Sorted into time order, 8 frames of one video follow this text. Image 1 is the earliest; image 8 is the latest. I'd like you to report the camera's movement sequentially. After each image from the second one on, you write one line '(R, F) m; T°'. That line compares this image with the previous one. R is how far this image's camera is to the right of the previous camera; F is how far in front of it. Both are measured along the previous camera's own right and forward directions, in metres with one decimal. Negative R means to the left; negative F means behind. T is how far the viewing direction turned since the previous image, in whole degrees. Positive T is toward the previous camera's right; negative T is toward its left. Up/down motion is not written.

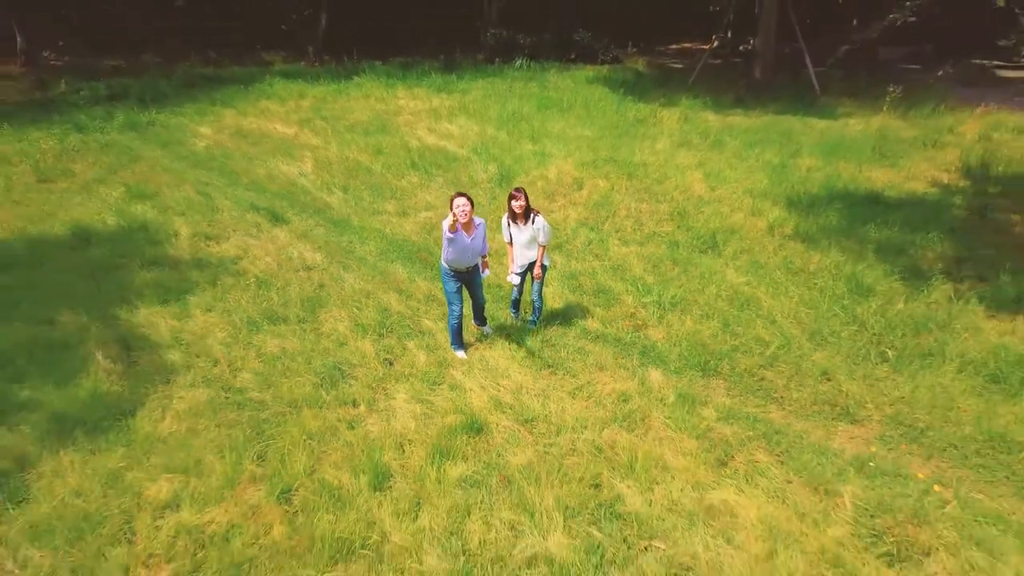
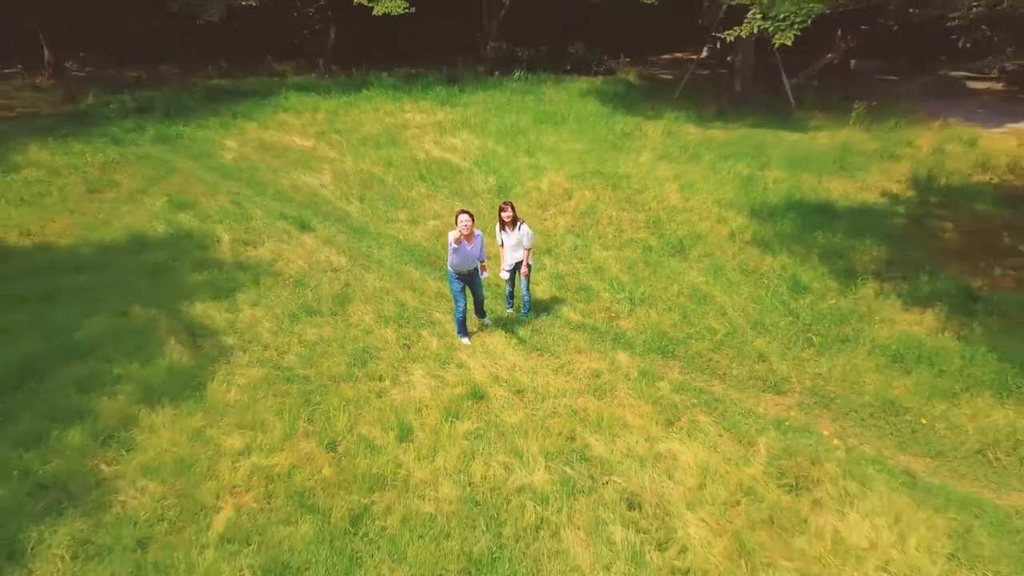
(0.0, -1.2) m; 0°
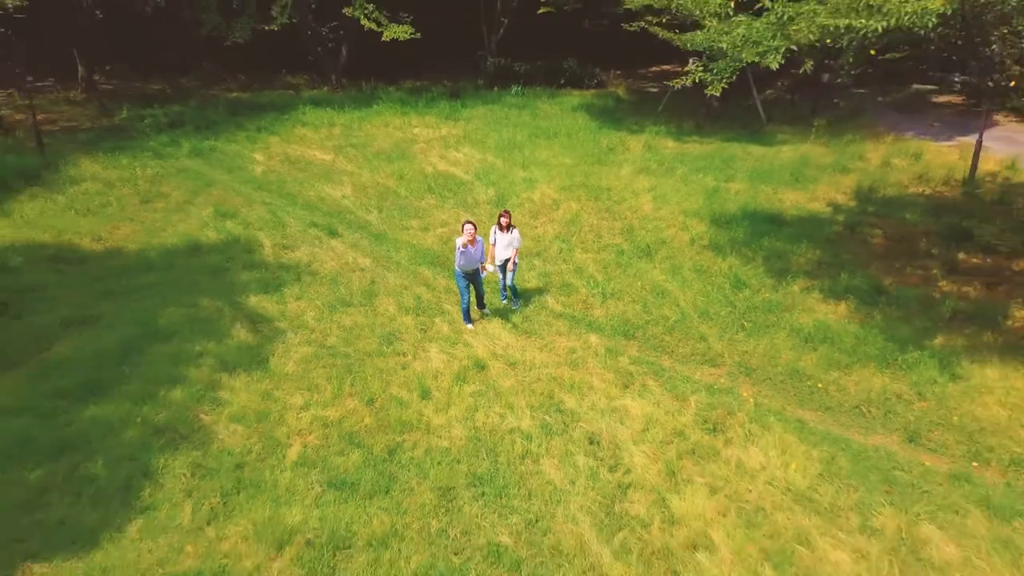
(+0.1, -1.6) m; 0°
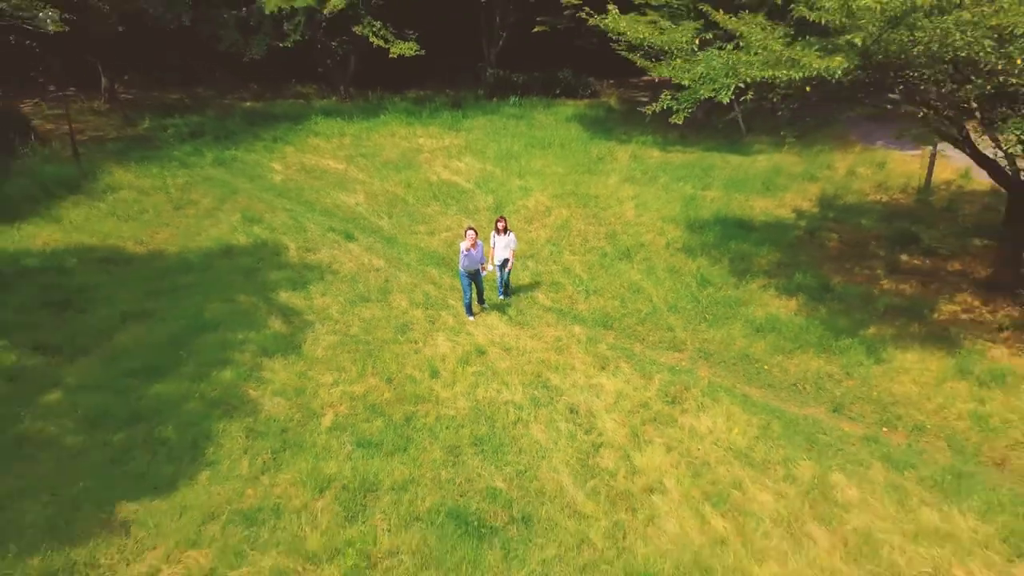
(+0.1, -1.3) m; 0°
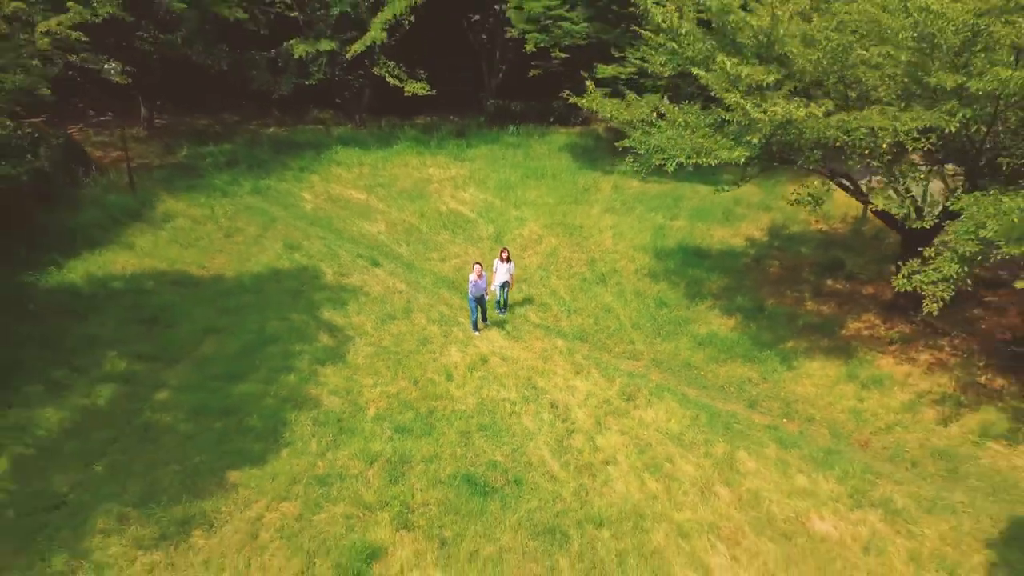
(0.0, -2.5) m; 0°
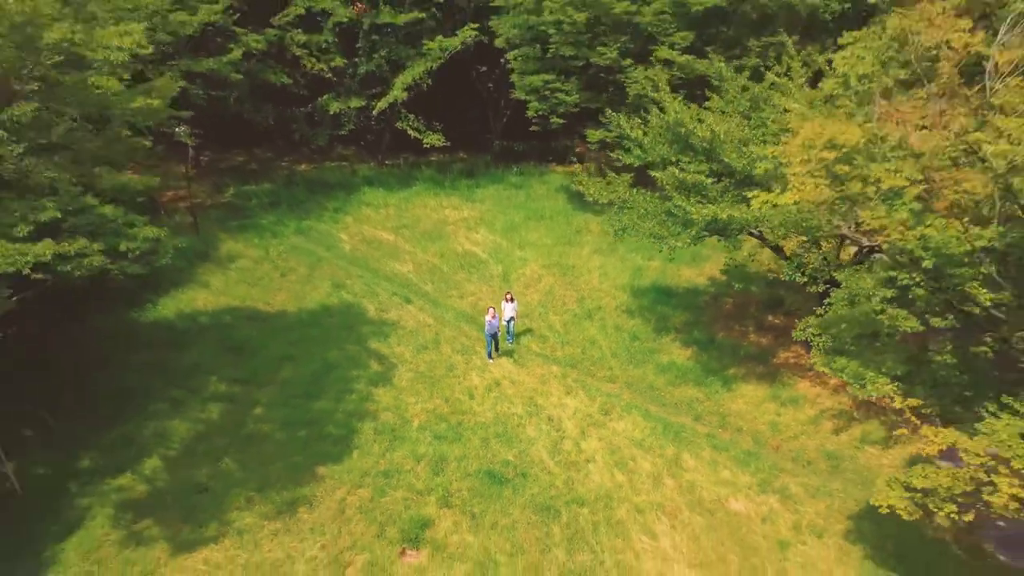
(-0.1, -3.5) m; 0°
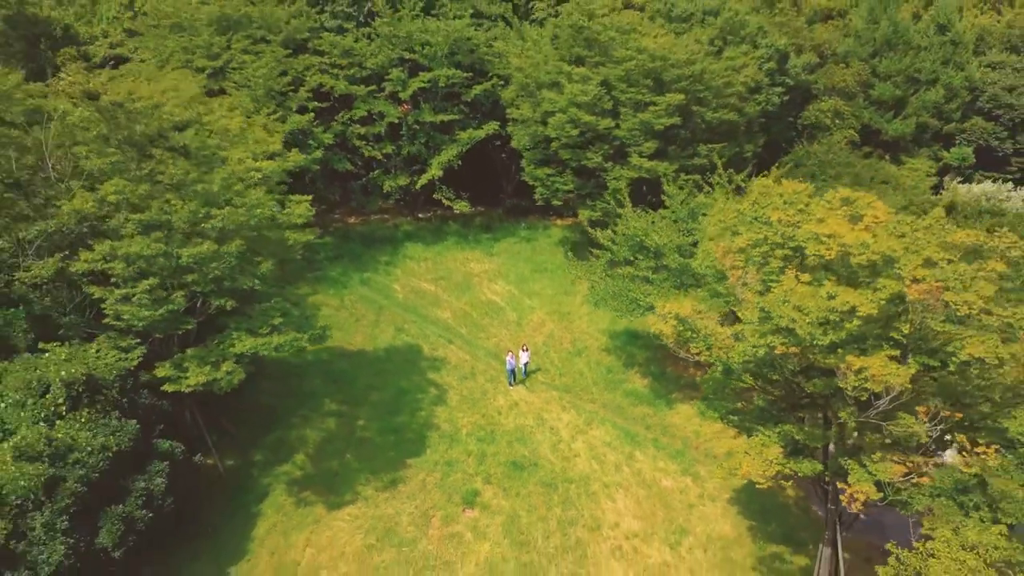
(-0.4, -7.3) m; 0°
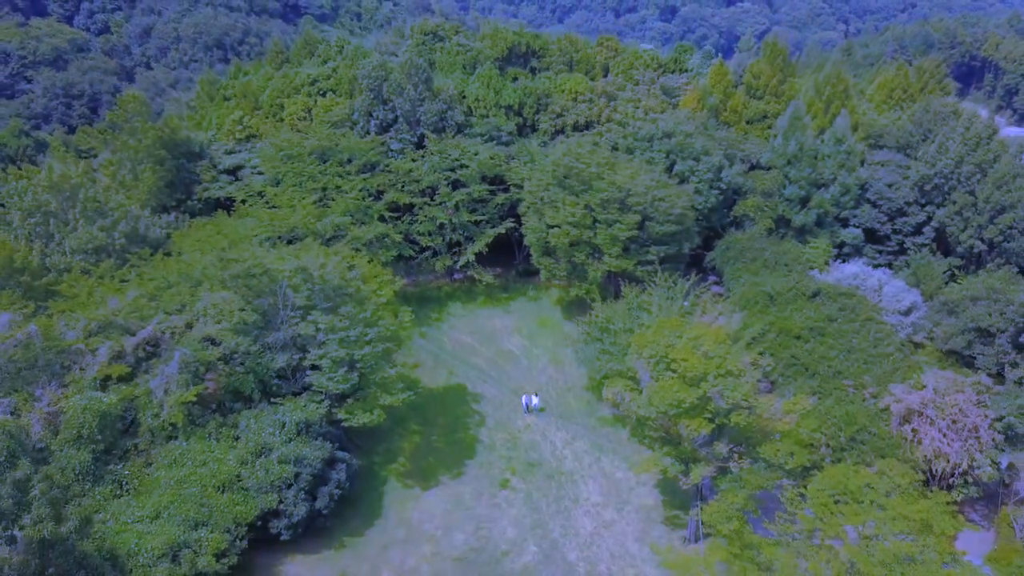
(-0.6, -13.2) m; 0°
